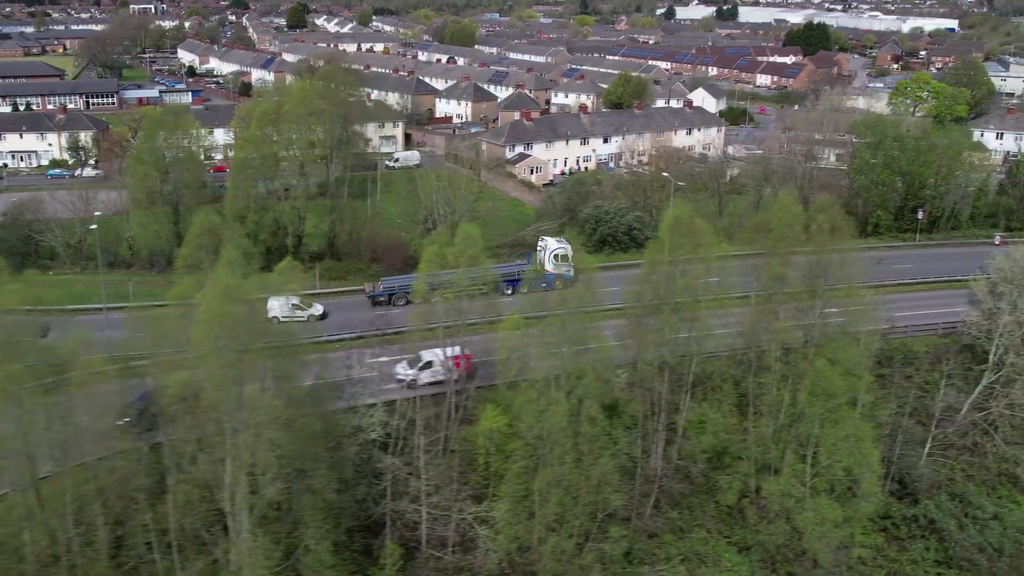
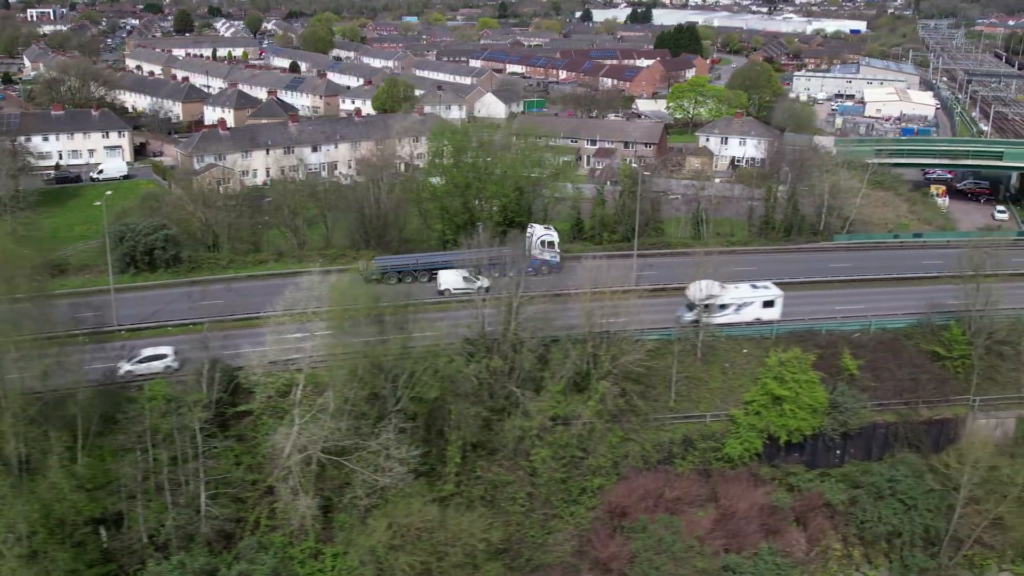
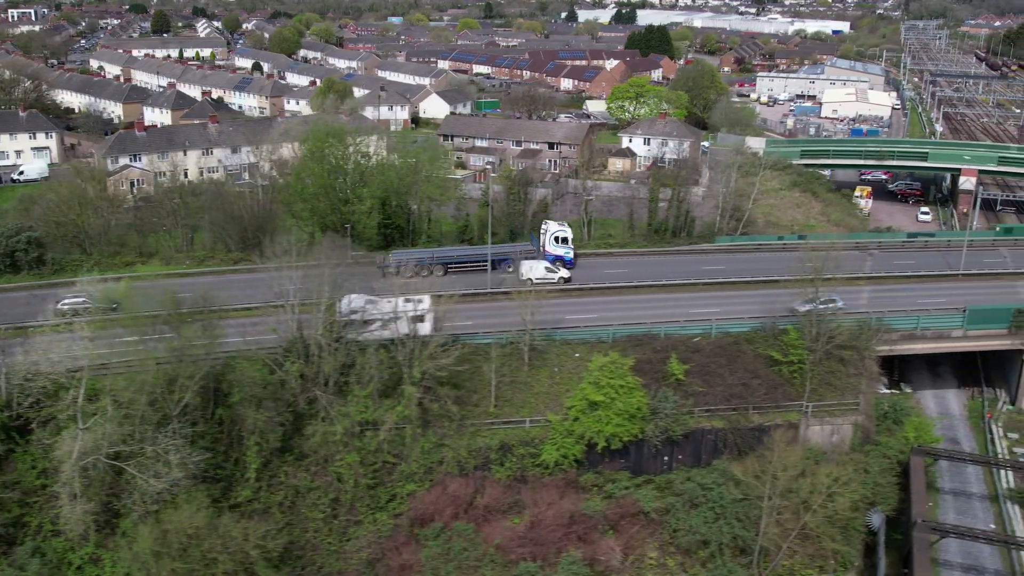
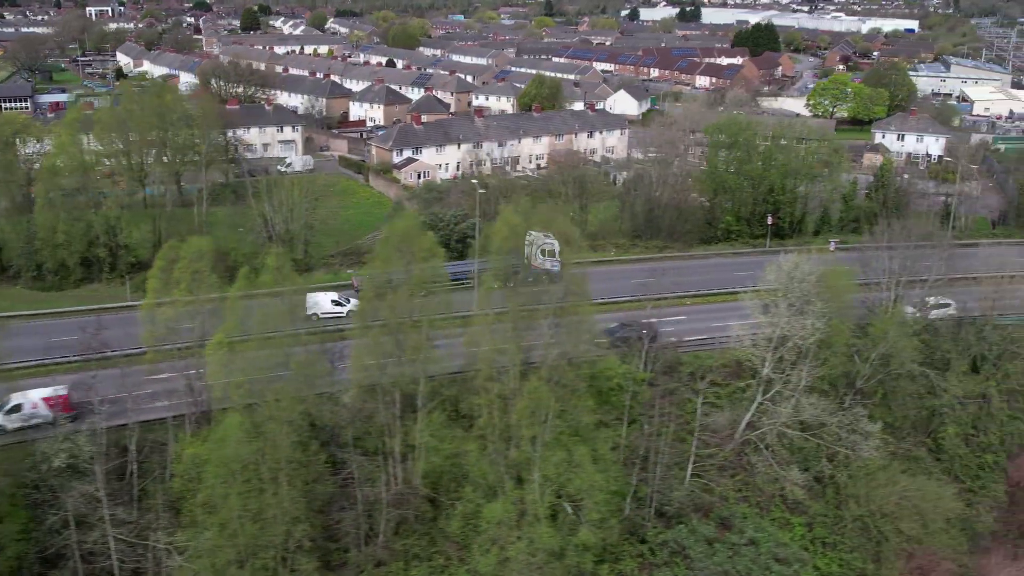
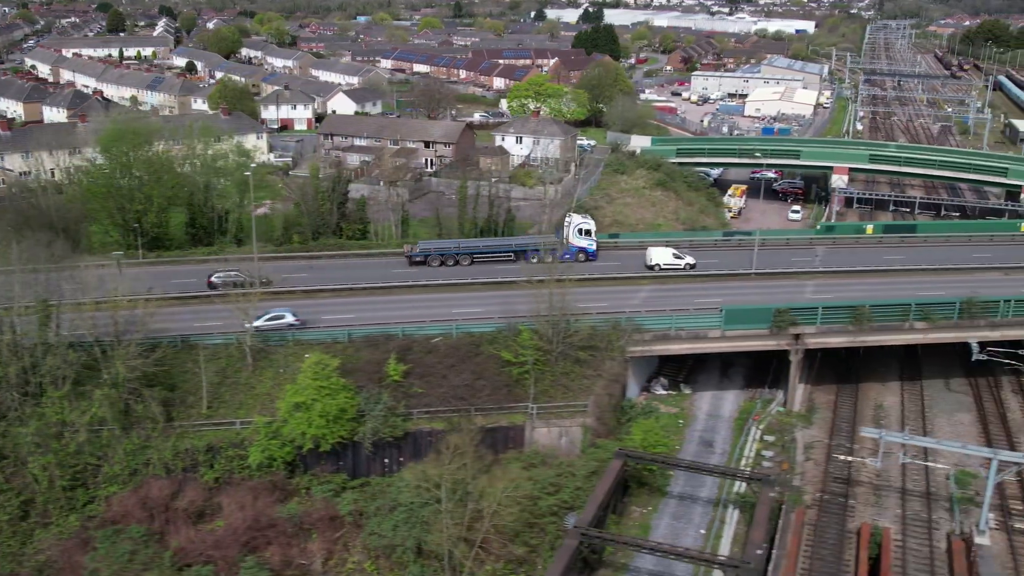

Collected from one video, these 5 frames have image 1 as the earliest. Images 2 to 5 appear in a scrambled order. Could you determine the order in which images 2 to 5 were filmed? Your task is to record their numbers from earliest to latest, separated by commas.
4, 2, 3, 5
